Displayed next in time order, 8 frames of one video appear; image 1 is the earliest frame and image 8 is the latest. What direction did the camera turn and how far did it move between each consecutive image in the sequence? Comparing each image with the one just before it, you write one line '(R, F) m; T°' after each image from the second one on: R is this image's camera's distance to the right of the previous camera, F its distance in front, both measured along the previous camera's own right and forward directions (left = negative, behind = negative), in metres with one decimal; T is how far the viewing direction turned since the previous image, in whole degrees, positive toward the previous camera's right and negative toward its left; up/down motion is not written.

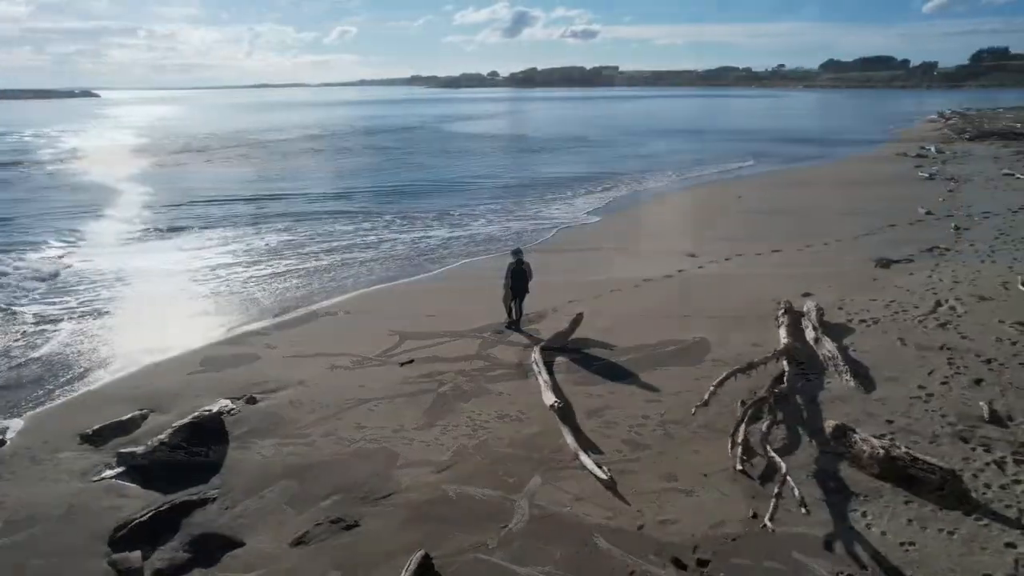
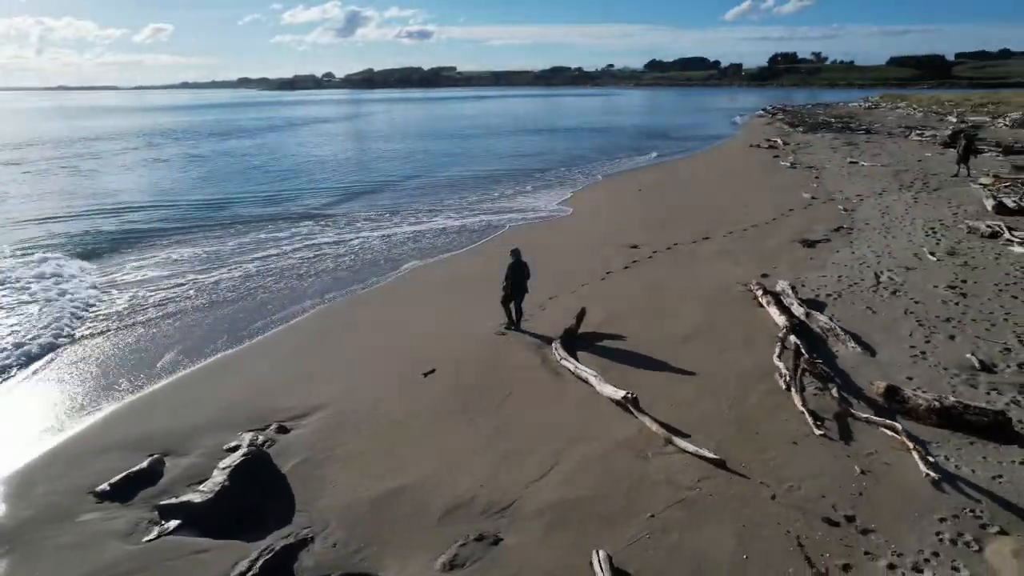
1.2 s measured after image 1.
(-1.8, +0.2) m; +13°
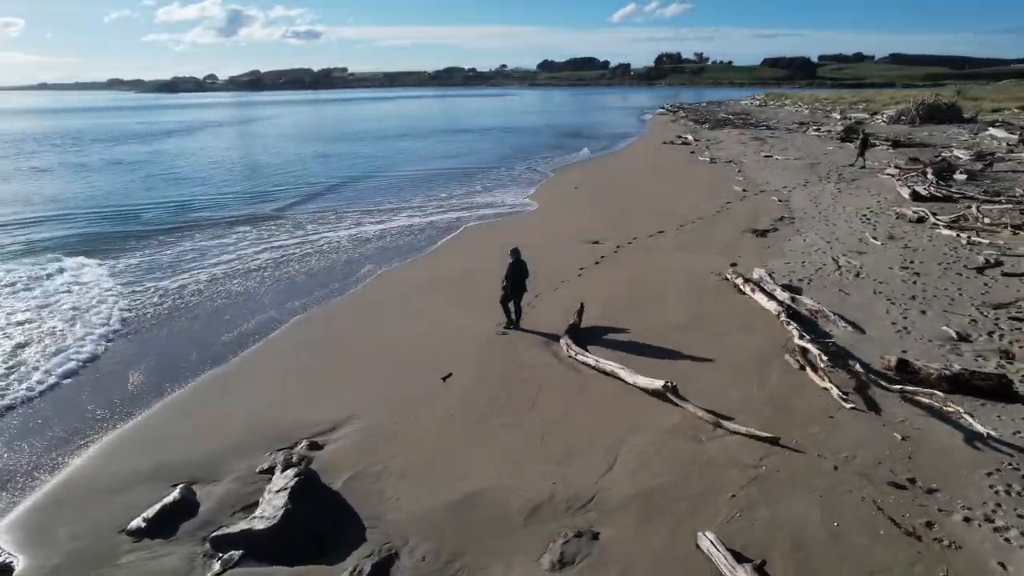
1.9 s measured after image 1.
(-1.2, +0.1) m; +8°
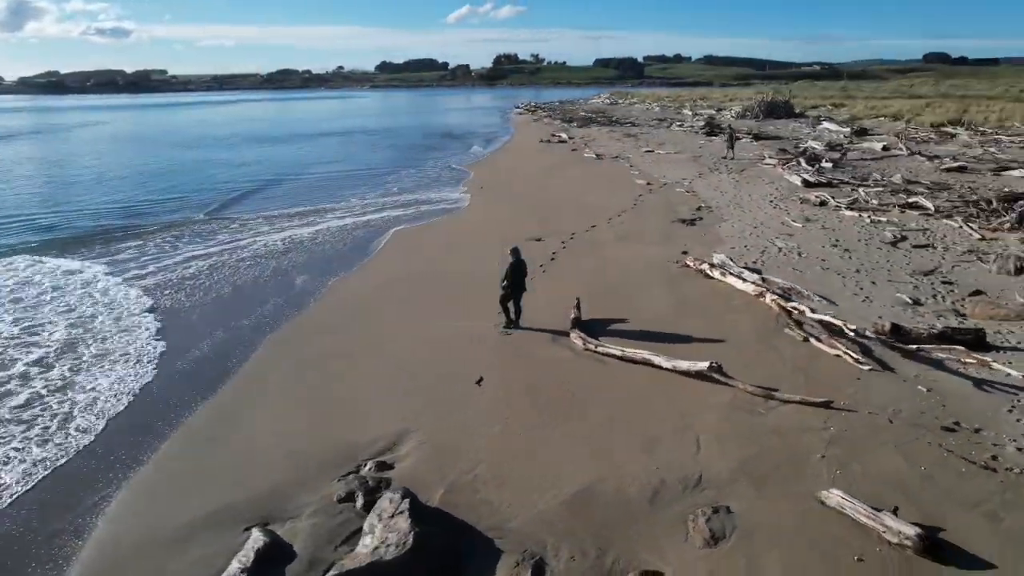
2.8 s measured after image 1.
(-1.8, +0.2) m; +13°
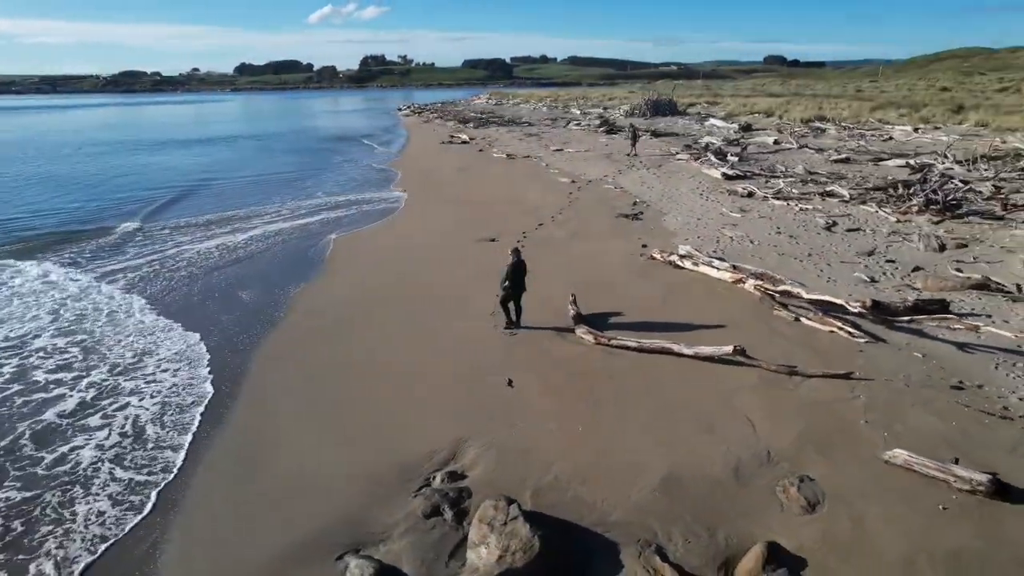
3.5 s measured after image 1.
(-1.5, +0.1) m; +10°
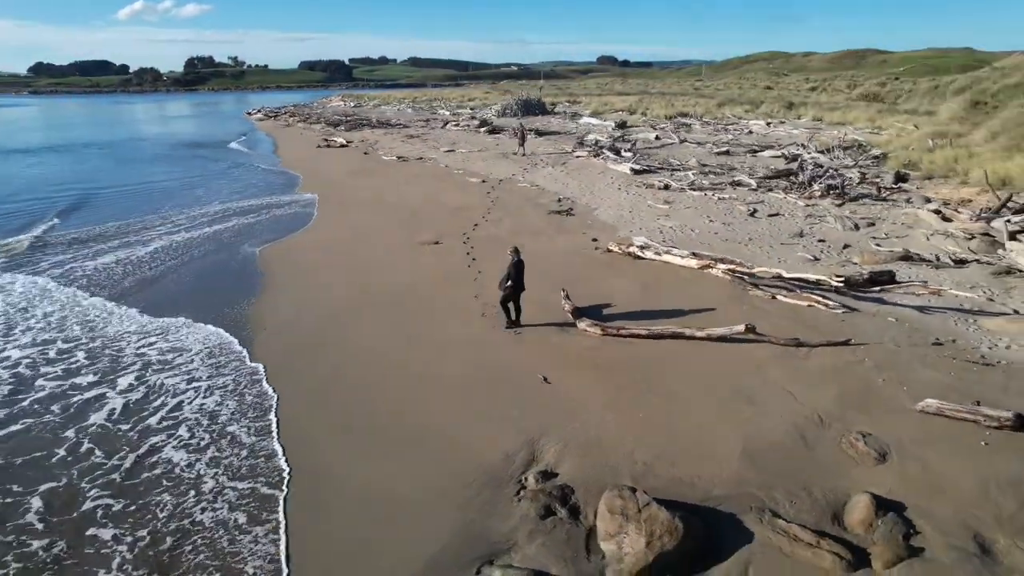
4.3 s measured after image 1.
(-1.8, +0.2) m; +13°
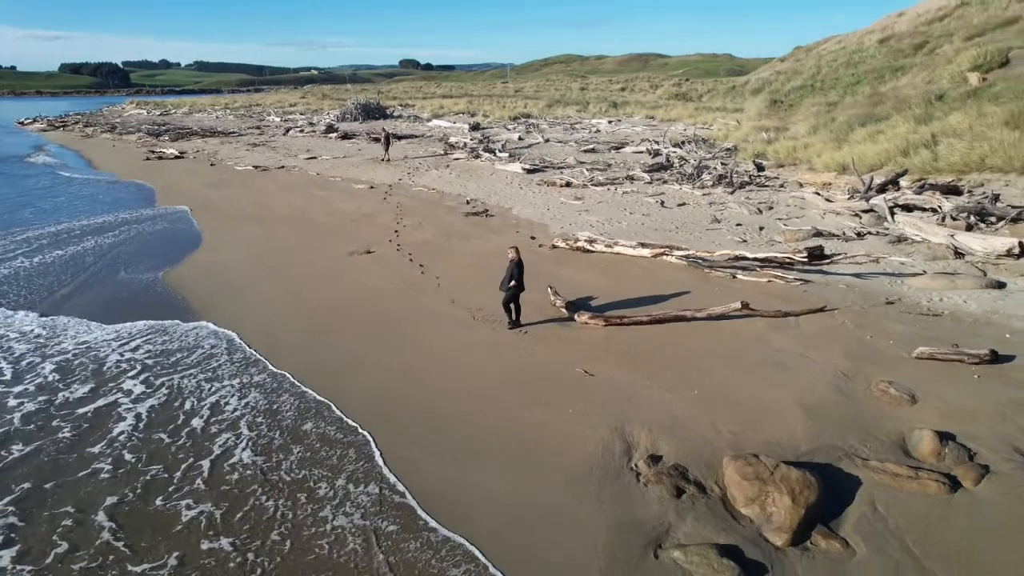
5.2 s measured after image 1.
(-2.3, +0.3) m; +15°
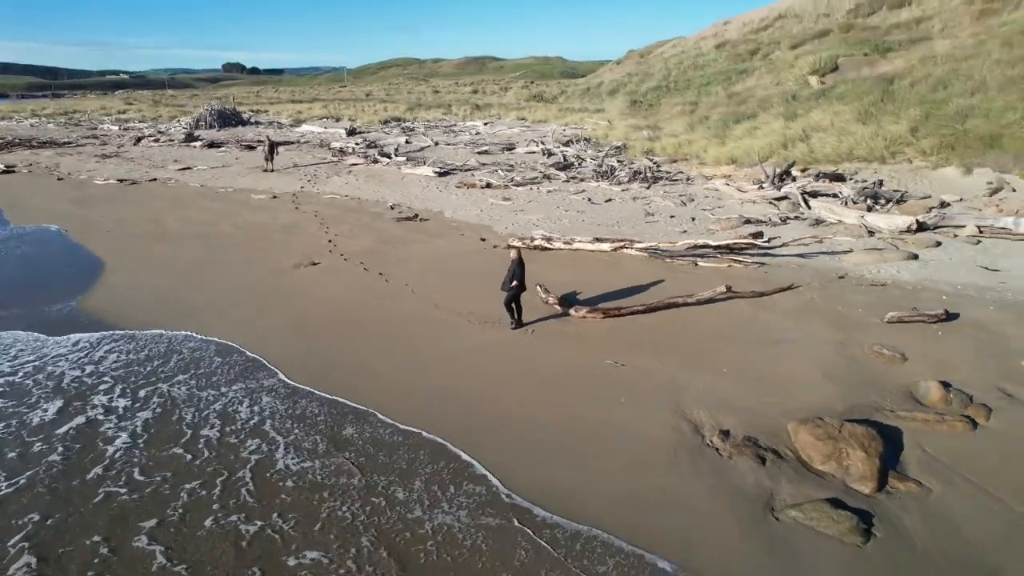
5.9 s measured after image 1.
(-1.9, +0.2) m; +13°
